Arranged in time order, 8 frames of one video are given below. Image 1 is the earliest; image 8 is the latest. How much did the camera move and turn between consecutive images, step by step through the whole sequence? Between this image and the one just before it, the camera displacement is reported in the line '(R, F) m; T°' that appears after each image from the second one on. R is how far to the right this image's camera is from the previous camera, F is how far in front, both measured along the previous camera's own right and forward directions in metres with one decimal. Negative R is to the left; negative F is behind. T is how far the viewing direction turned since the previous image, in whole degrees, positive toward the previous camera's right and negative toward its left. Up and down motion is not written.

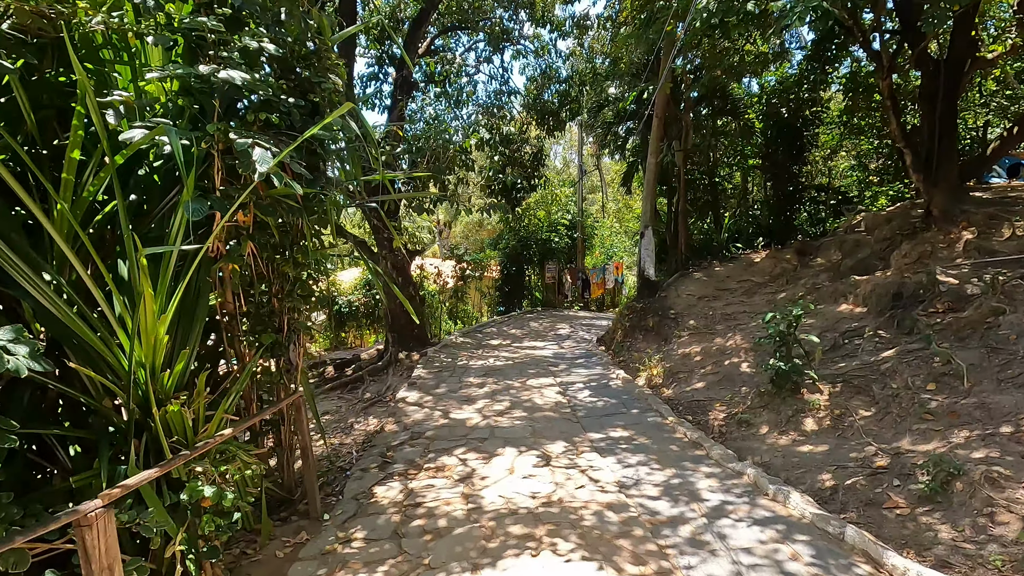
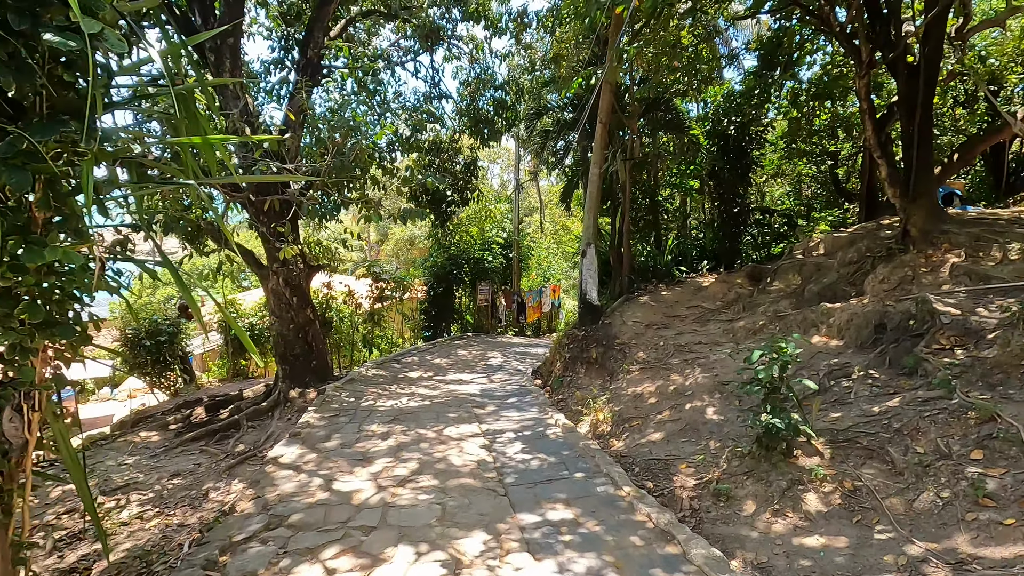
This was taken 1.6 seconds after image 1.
(+0.2, +1.3) m; +7°
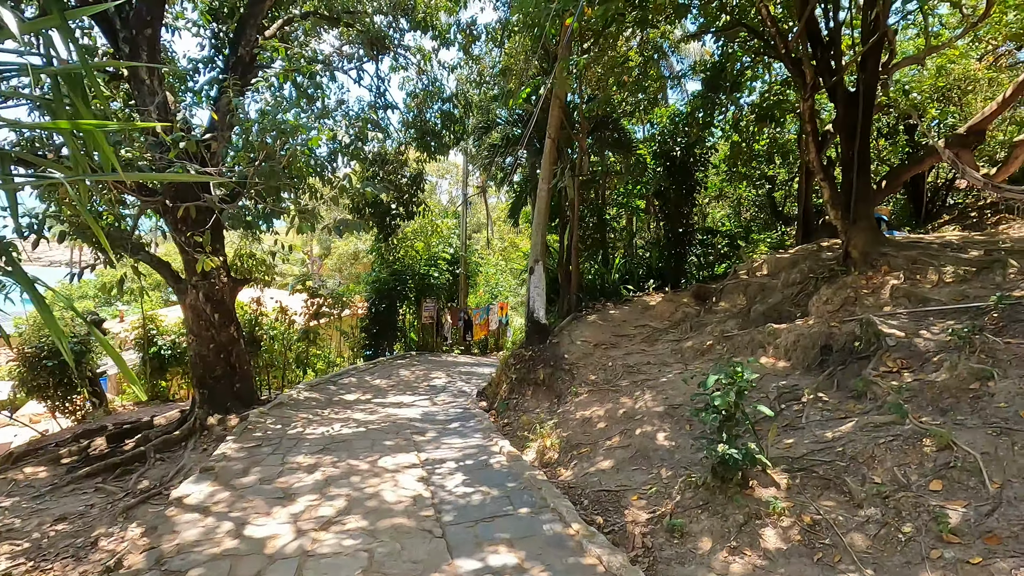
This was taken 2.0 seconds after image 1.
(0.0, +0.3) m; +6°
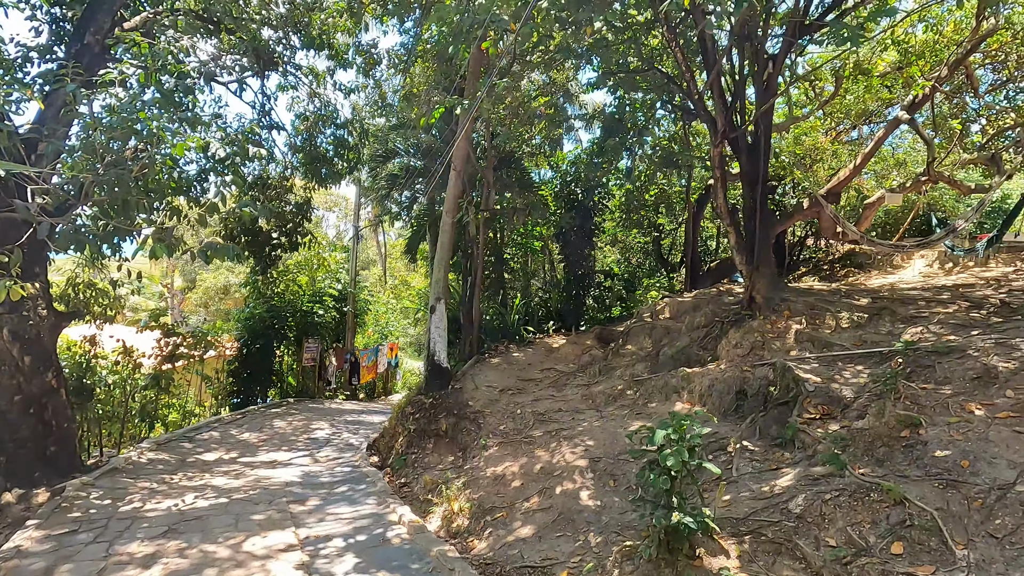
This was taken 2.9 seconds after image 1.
(-0.2, +0.5) m; +12°
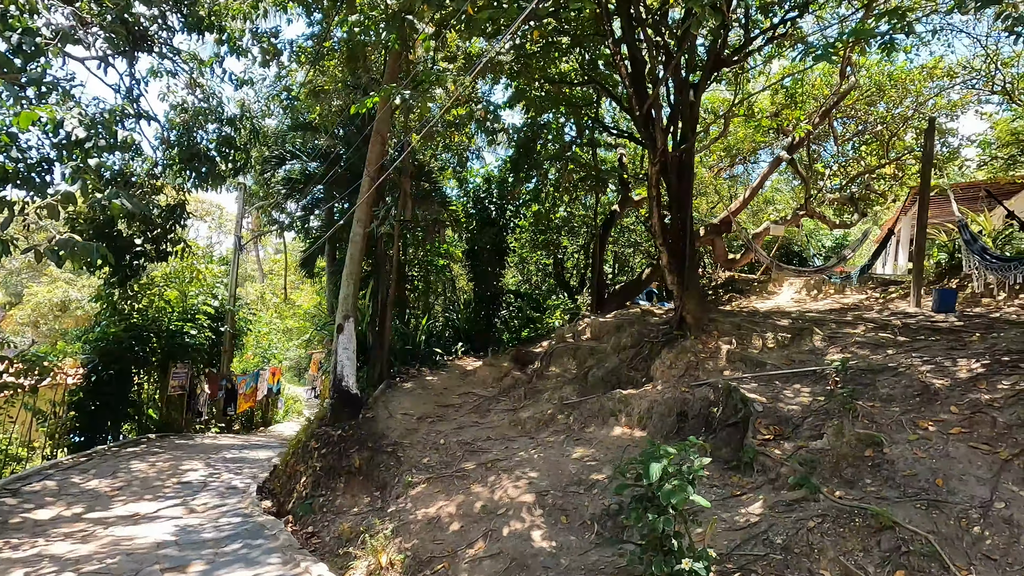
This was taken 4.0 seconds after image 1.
(-0.4, +0.5) m; +12°
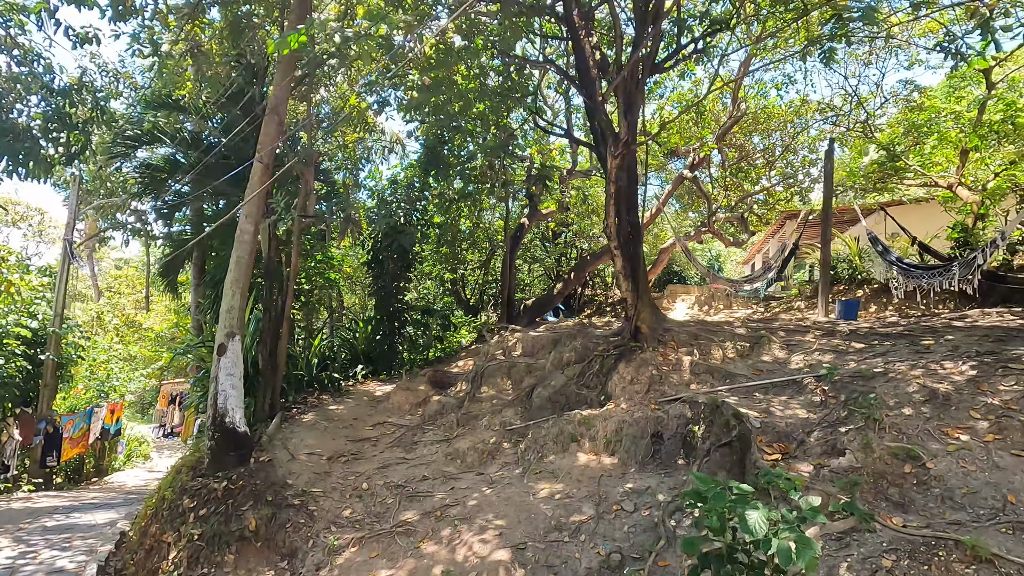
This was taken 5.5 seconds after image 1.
(-0.5, +0.9) m; +13°
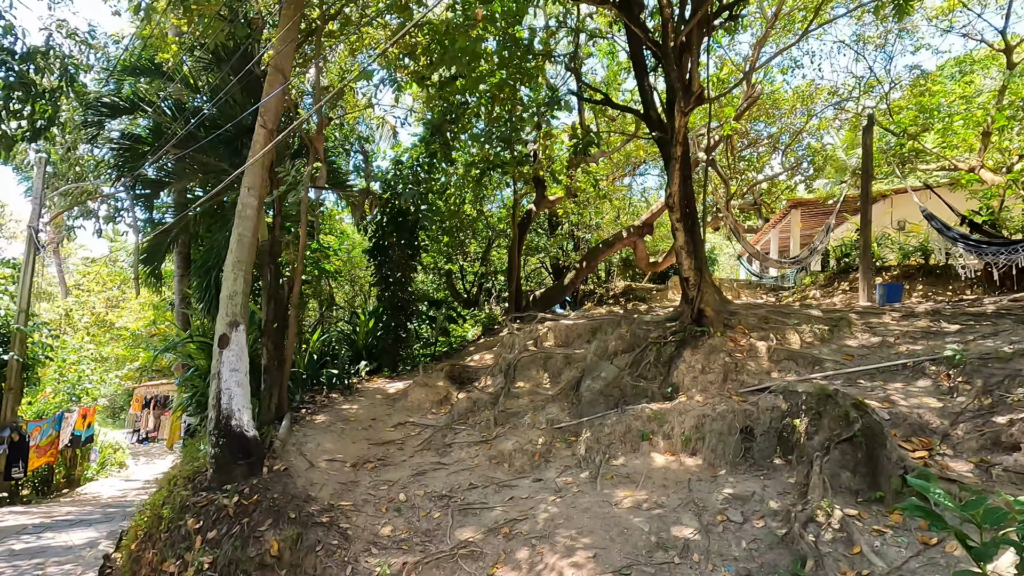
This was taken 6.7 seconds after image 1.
(-0.6, +0.6) m; +2°
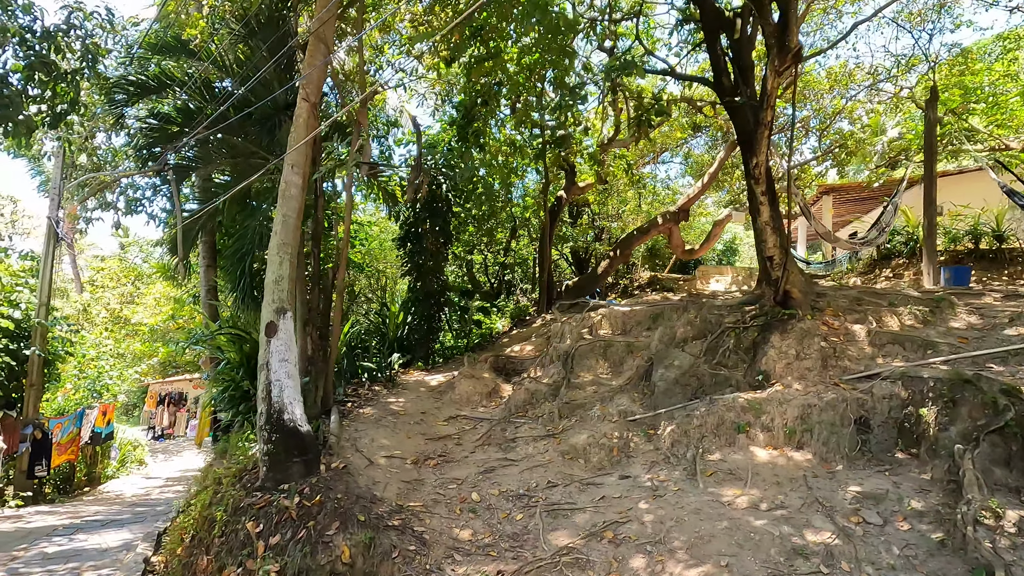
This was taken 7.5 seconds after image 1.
(-0.5, +0.3) m; -1°
